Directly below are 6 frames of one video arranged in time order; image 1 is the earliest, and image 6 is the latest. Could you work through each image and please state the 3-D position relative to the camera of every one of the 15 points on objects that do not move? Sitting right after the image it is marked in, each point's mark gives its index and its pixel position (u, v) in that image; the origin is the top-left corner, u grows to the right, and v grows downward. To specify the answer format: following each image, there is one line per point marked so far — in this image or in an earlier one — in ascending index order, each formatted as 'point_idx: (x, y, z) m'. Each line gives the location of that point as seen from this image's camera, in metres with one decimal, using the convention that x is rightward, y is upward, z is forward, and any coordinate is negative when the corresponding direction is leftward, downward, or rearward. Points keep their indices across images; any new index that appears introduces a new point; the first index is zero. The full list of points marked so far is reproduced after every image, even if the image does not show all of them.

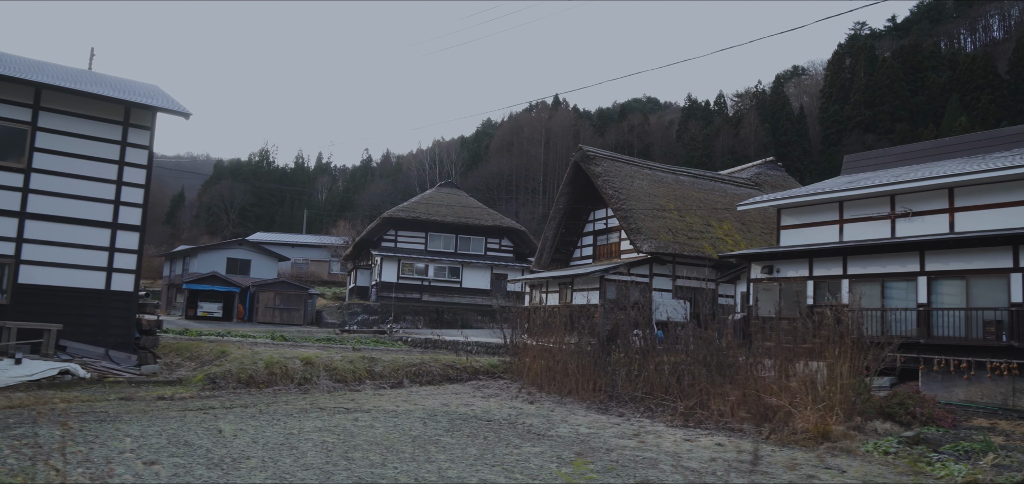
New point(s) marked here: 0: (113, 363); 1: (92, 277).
0: (-4.9, -1.5, +9.7) m
1: (-5.3, -0.4, +9.9) m
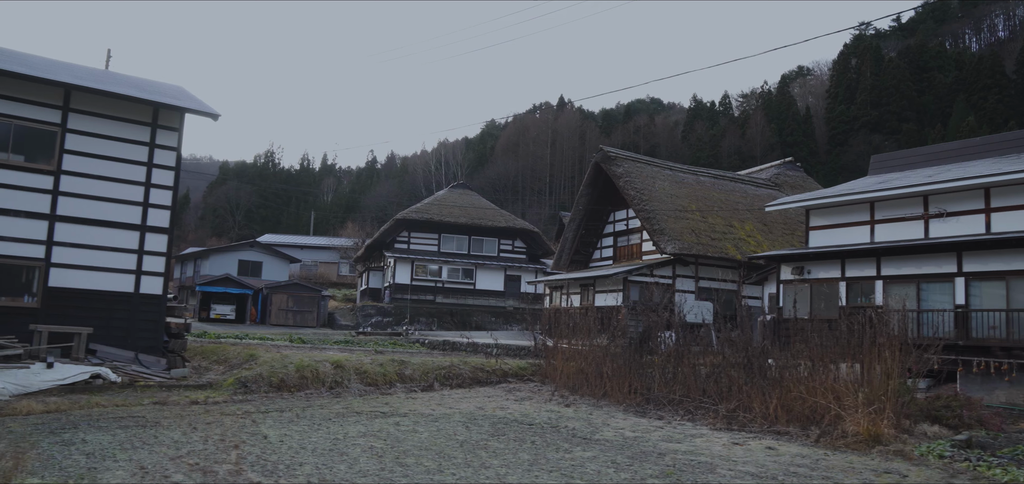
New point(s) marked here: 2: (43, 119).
0: (-4.5, -1.5, +9.6) m
1: (-4.9, -0.5, +9.9) m
2: (-5.6, +1.5, +9.5) m
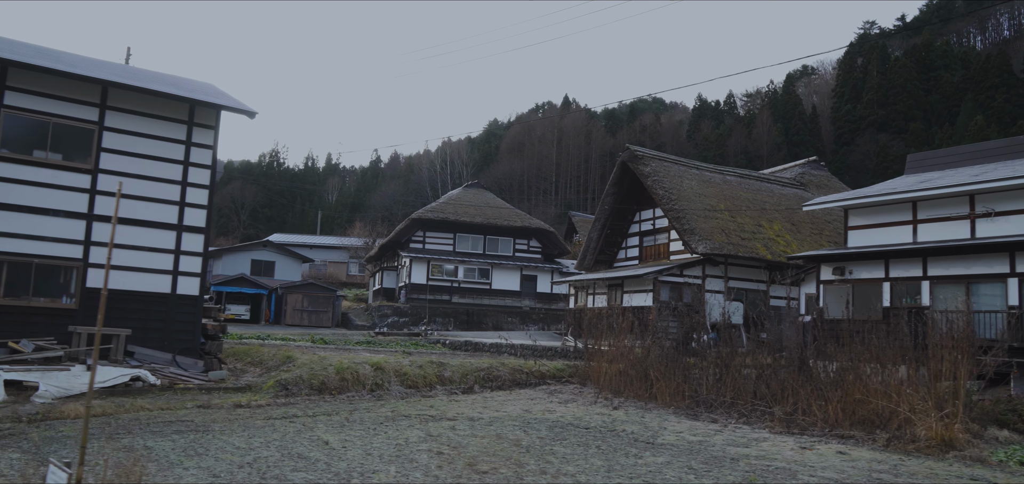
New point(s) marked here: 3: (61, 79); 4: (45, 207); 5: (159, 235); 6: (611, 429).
0: (-3.9, -1.5, +9.4) m
1: (-4.3, -0.5, +9.7) m
2: (-5.0, +1.5, +9.3) m
3: (-5.2, +1.9, +9.2) m
4: (-5.3, +0.4, +9.0) m
5: (-4.3, +0.1, +9.7) m
6: (+1.0, -1.8, +7.8) m
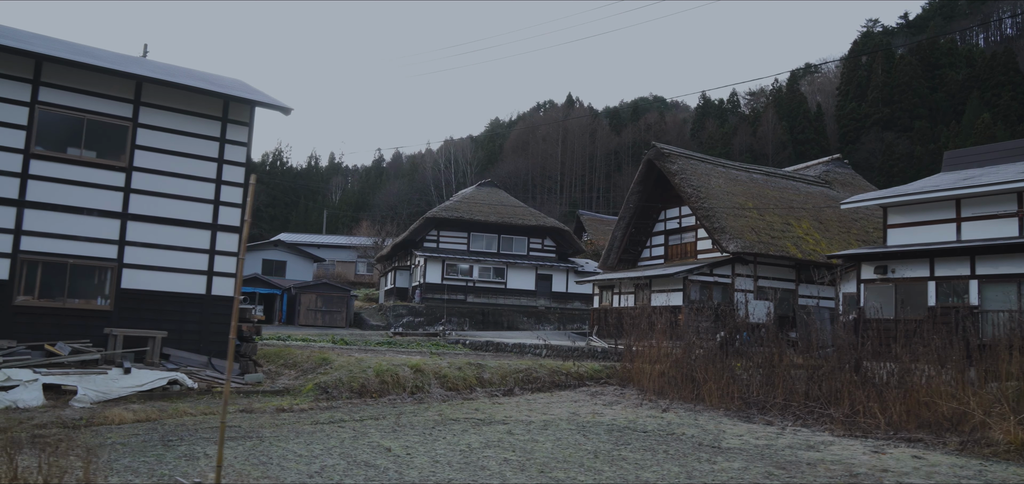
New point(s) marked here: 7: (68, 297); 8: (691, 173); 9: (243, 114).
0: (-3.4, -1.5, +9.2) m
1: (-3.8, -0.5, +9.5) m
2: (-4.5, +1.5, +9.0) m
3: (-4.7, +1.9, +9.0) m
4: (-4.8, +0.4, +8.8) m
5: (-3.8, +0.1, +9.5) m
6: (+1.5, -1.8, +7.5) m
7: (-4.9, -0.6, +8.7) m
8: (+3.5, +1.4, +15.6) m
9: (-3.4, +1.6, +10.0) m
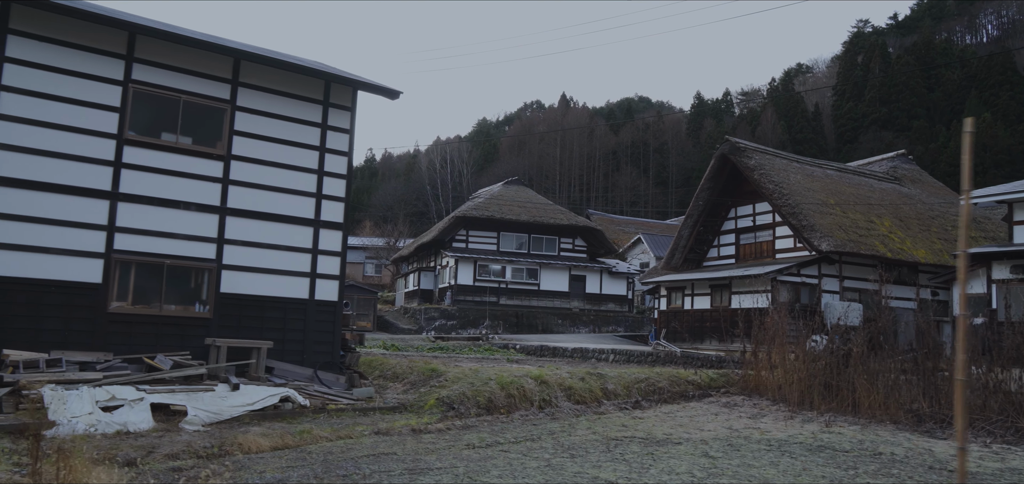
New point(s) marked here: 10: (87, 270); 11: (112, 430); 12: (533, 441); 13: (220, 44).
0: (-1.9, -1.5, +8.2) m
1: (-2.3, -0.5, +8.4) m
2: (-3.0, +1.5, +8.0) m
3: (-3.2, +1.9, +7.9) m
4: (-3.3, +0.4, +7.7) m
5: (-2.3, +0.1, +8.4) m
6: (+3.1, -1.8, +6.7) m
7: (-3.3, -0.6, +7.6) m
8: (+4.8, +1.4, +14.8) m
9: (-1.9, +1.6, +8.9) m
10: (-3.9, -0.3, +7.2) m
11: (-3.2, -1.5, +6.3) m
12: (+0.2, -1.8, +7.0) m
13: (-2.9, +1.9, +7.7) m
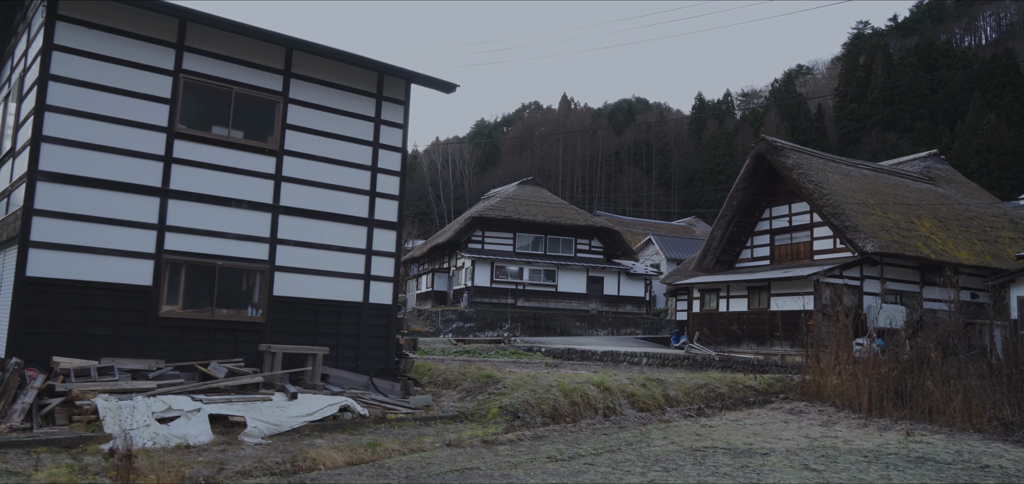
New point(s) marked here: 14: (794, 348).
0: (-1.3, -1.5, +7.8) m
1: (-1.7, -0.5, +8.0) m
2: (-2.4, +1.5, +7.6) m
3: (-2.5, +1.9, +7.5) m
4: (-2.6, +0.4, +7.3) m
5: (-1.6, +0.1, +8.0) m
6: (+3.7, -1.8, +6.3) m
7: (-2.7, -0.6, +7.2) m
8: (+5.4, +1.4, +14.4) m
9: (-1.2, +1.6, +8.5) m
10: (-3.2, -0.3, +6.7) m
11: (-2.5, -1.5, +5.9) m
12: (+0.8, -1.8, +6.6) m
13: (-2.2, +1.9, +7.3) m
14: (+4.7, -1.8, +13.2) m
